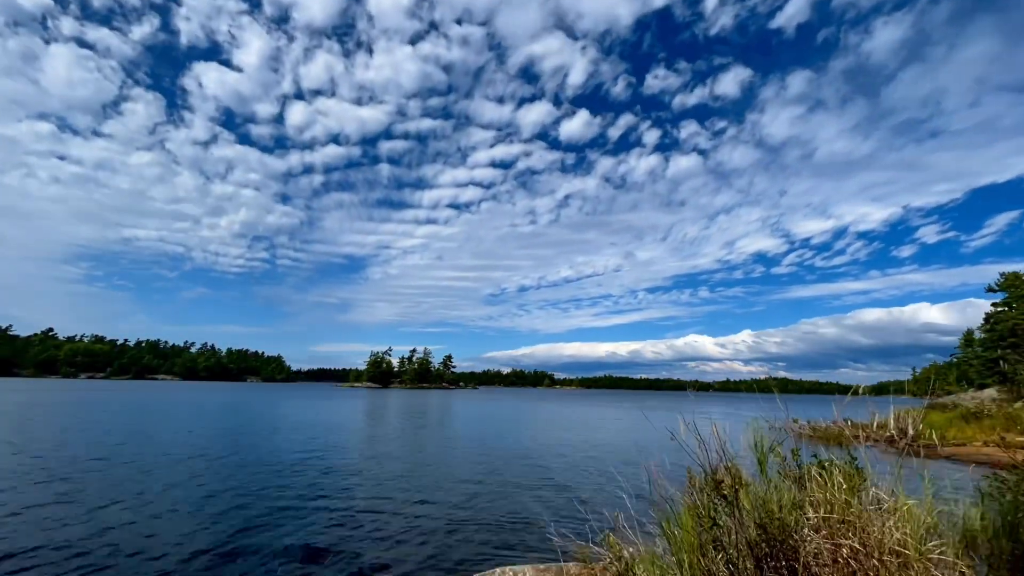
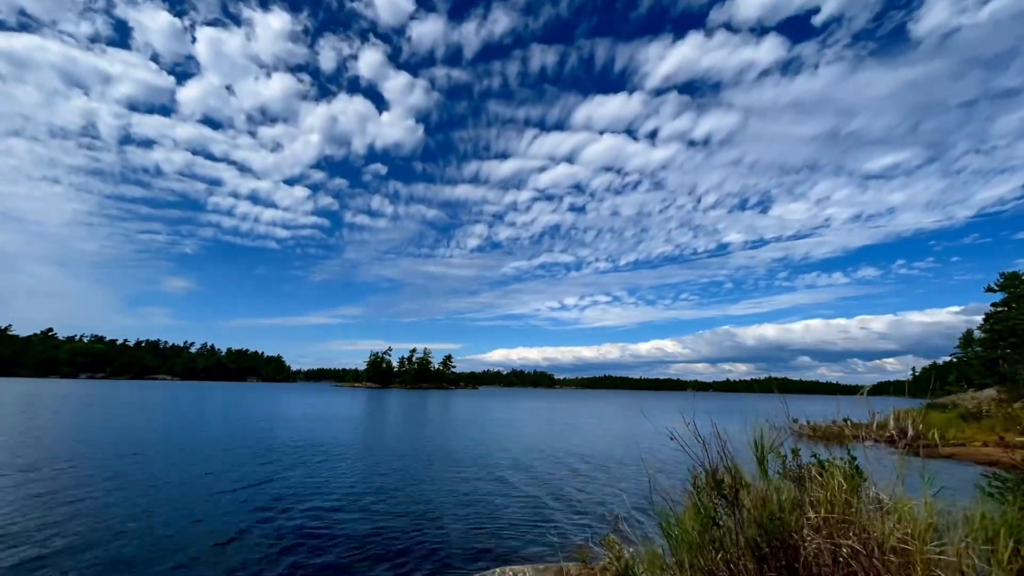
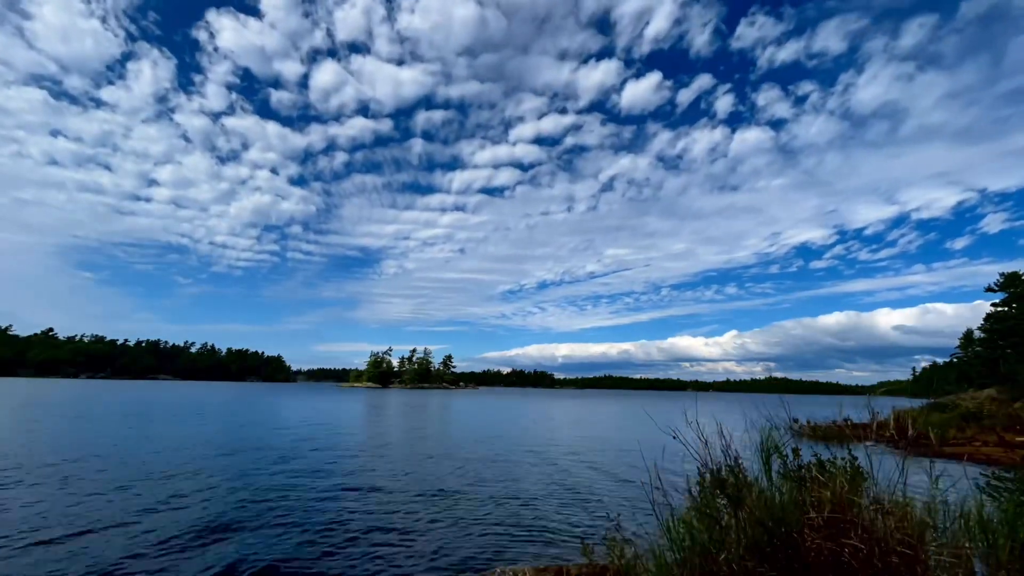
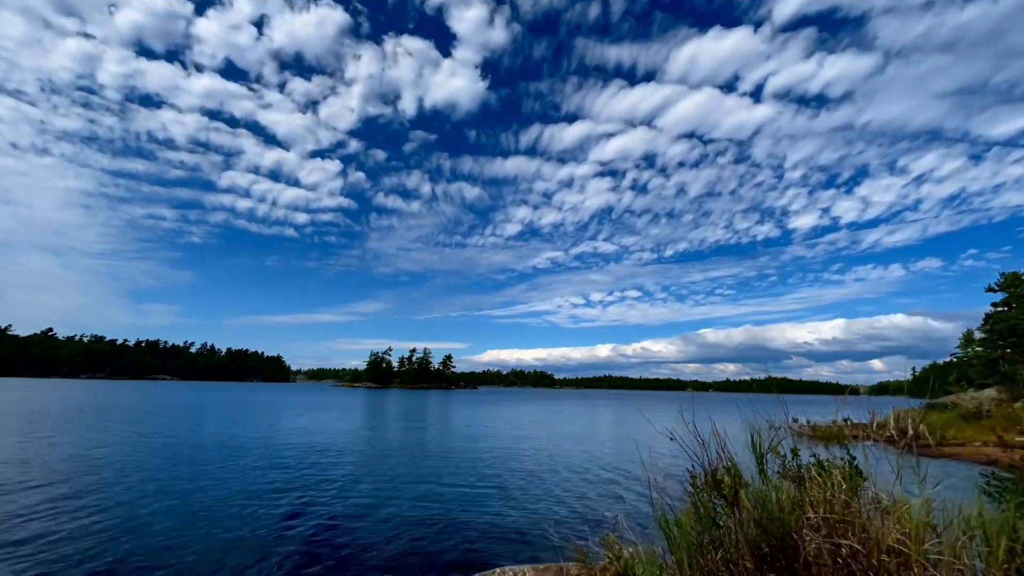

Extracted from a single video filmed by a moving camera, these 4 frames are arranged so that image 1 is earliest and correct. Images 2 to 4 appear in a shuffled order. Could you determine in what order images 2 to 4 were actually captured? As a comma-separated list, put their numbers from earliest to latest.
3, 2, 4
